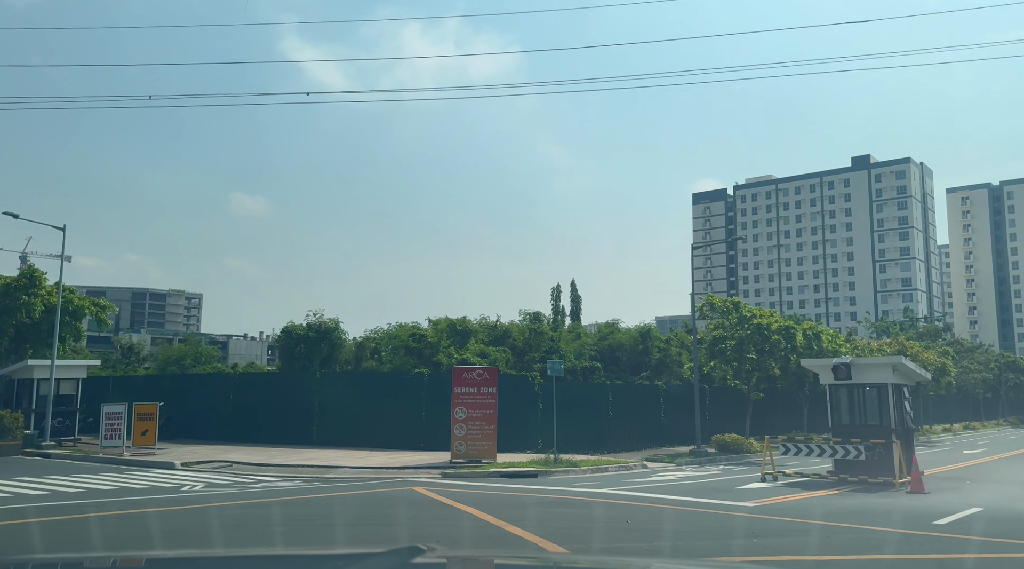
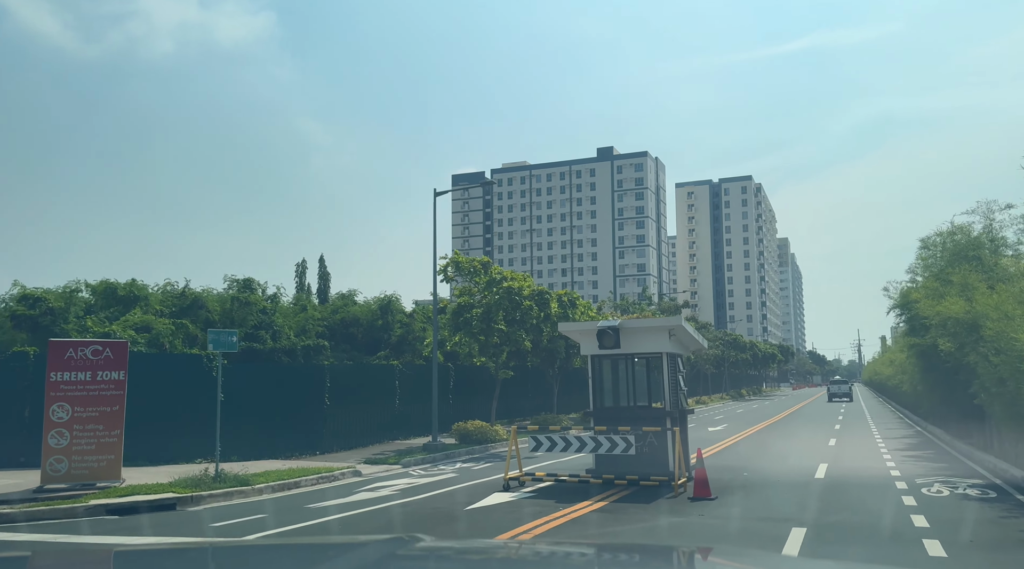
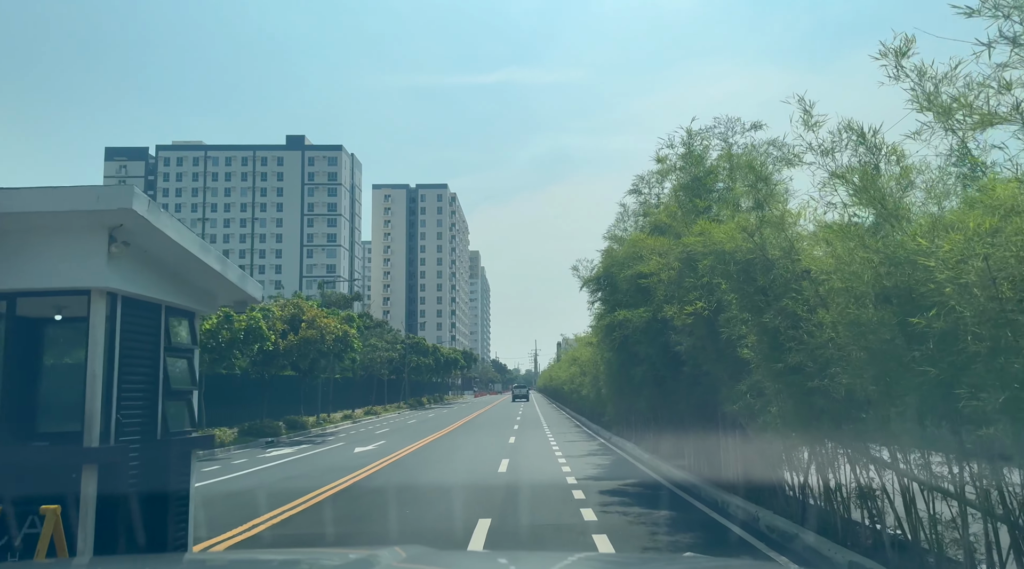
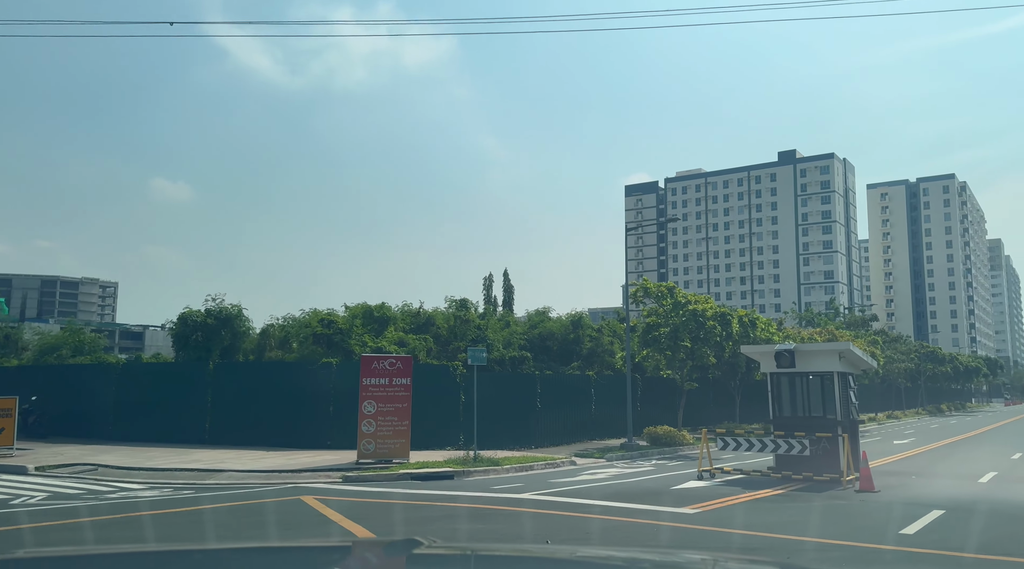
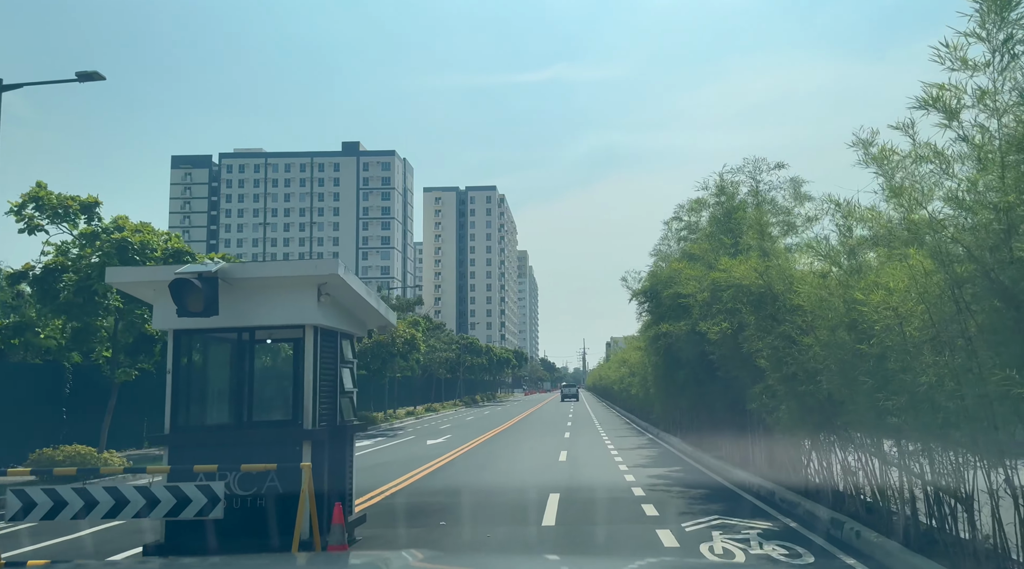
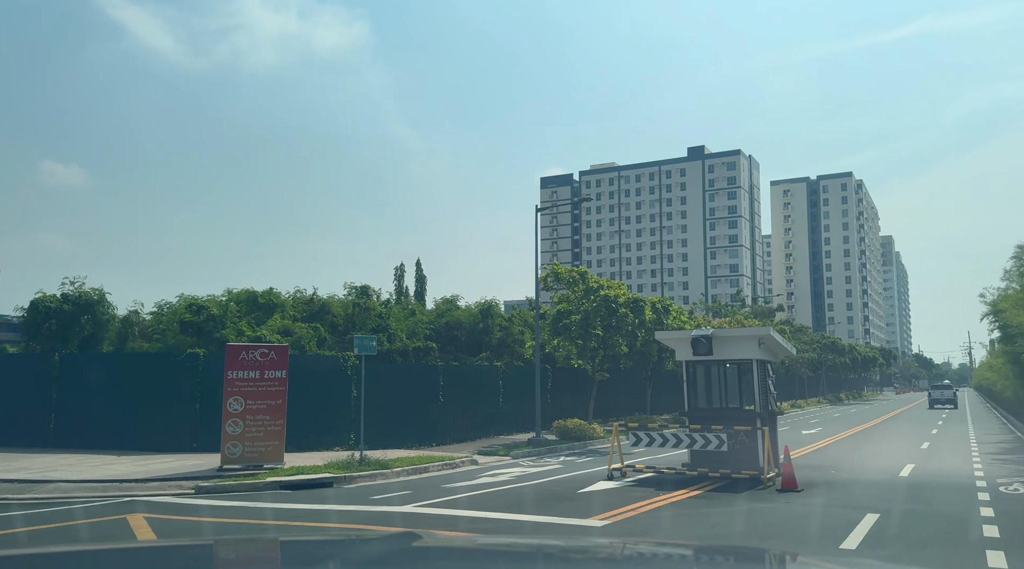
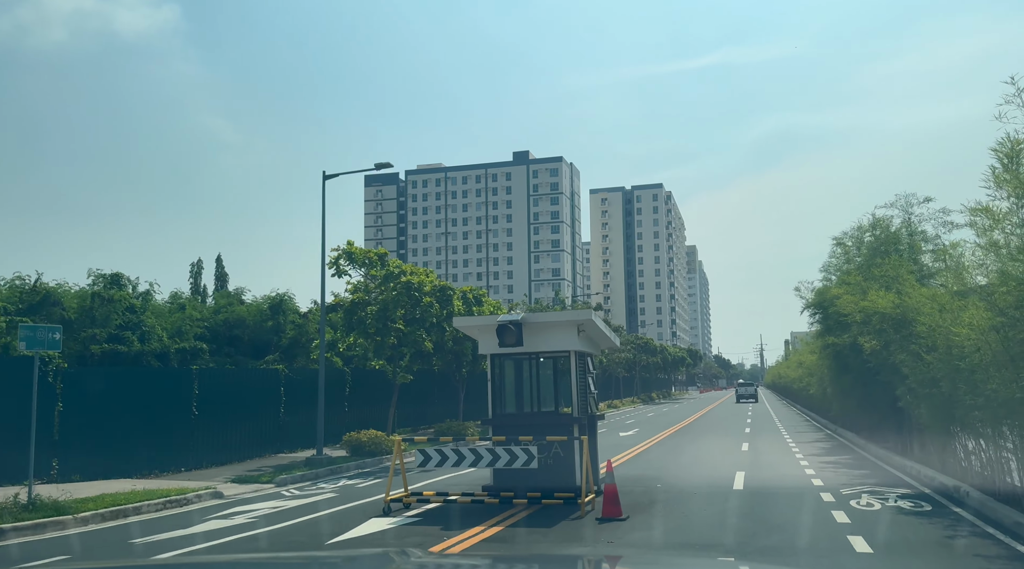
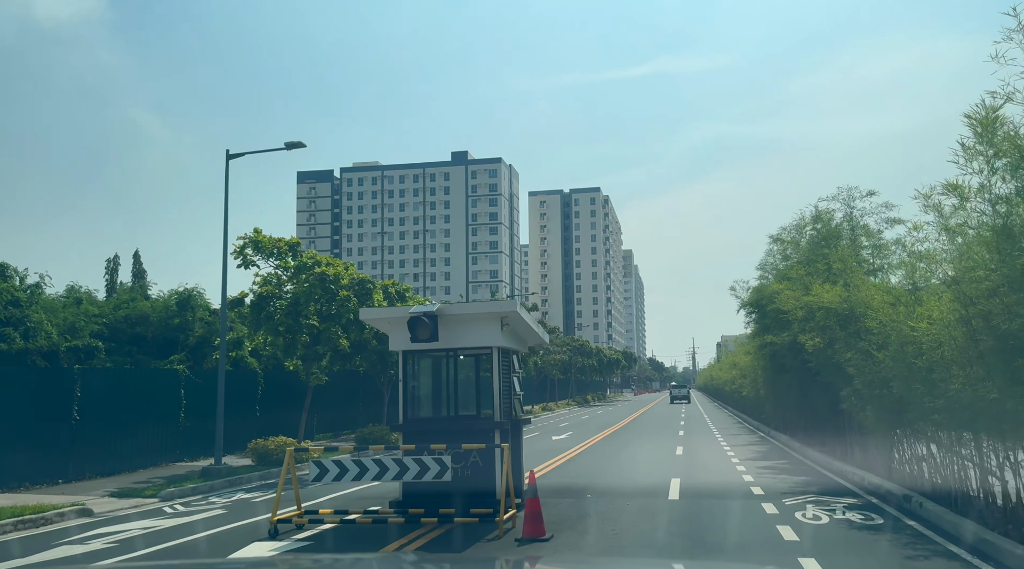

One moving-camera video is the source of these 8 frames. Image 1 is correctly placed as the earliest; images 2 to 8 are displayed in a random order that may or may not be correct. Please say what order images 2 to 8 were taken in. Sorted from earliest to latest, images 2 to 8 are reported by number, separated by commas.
4, 6, 2, 7, 8, 5, 3
